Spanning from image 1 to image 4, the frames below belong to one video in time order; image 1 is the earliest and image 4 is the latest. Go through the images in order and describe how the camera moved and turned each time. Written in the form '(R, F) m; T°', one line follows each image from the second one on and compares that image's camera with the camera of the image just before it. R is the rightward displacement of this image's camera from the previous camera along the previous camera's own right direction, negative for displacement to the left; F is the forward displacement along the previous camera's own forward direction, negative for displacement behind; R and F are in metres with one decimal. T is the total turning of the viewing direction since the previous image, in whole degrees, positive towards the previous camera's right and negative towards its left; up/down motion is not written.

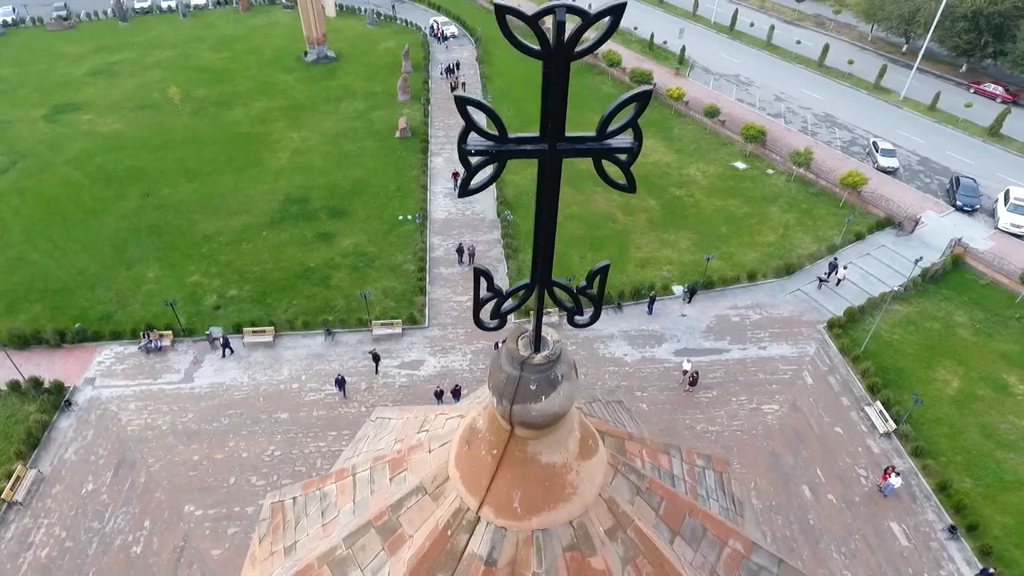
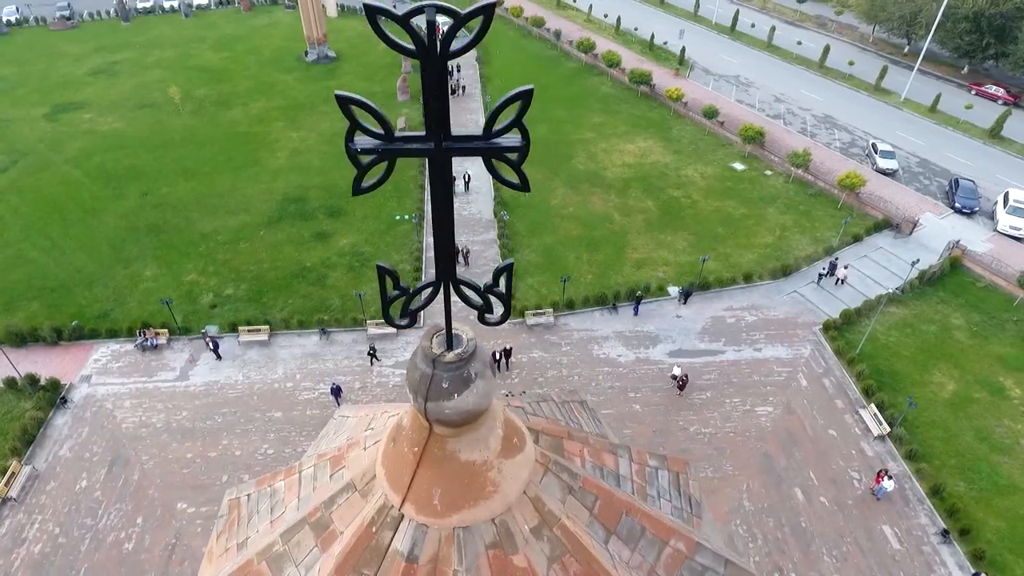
(+0.3, 0.0) m; 0°
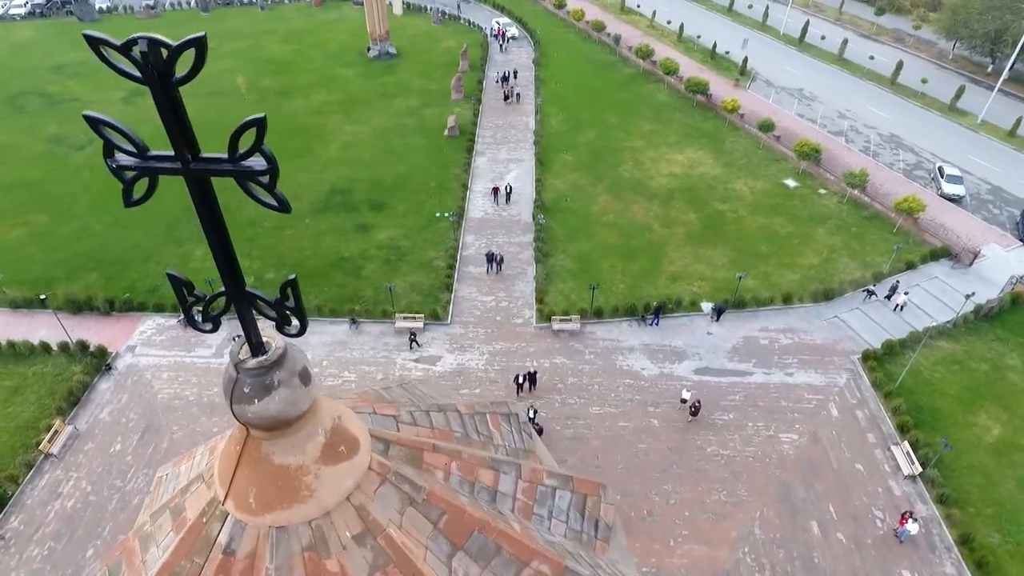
(+1.0, 0.0) m; -5°
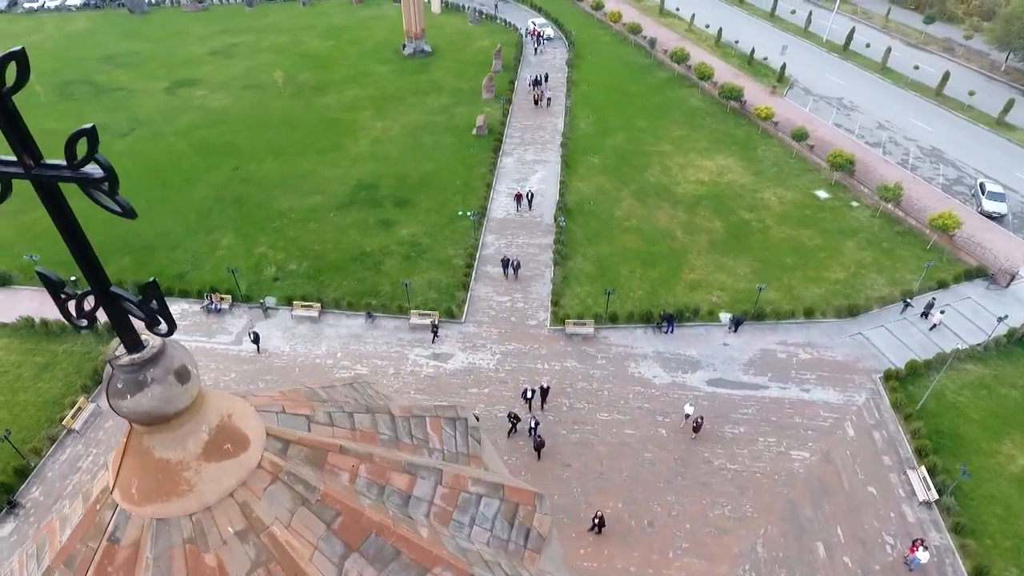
(+0.7, 0.0) m; -3°
